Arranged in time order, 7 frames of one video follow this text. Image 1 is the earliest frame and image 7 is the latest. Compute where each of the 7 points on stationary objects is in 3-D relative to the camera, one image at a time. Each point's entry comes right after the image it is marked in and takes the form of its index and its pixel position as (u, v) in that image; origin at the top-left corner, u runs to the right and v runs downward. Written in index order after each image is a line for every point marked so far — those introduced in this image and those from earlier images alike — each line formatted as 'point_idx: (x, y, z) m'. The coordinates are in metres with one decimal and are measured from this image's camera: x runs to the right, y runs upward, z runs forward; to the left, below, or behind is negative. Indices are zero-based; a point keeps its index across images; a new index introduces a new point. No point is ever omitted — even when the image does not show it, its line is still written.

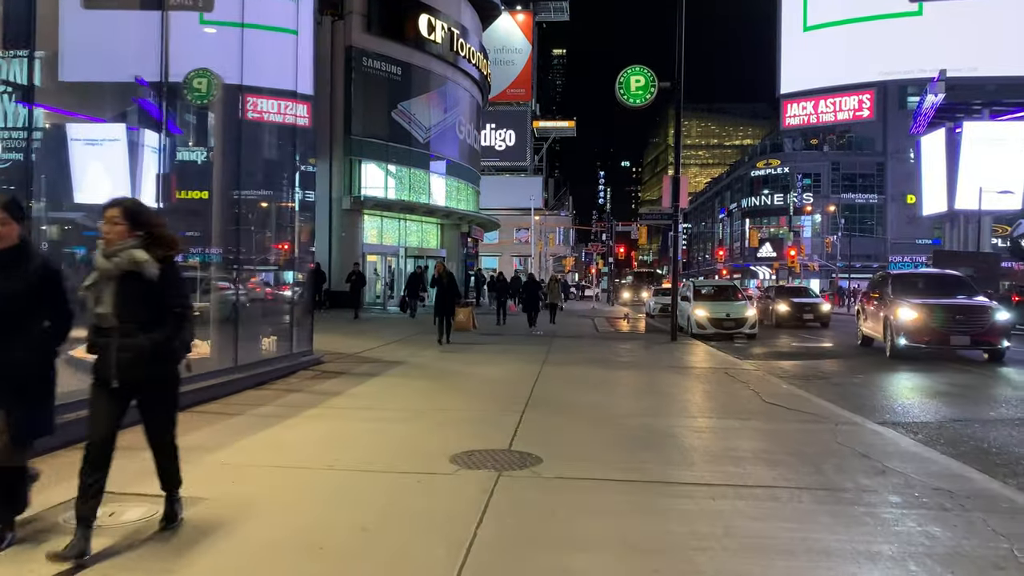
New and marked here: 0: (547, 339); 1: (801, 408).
0: (+0.9, -1.5, +18.0) m
1: (+3.8, -1.6, +8.3) m
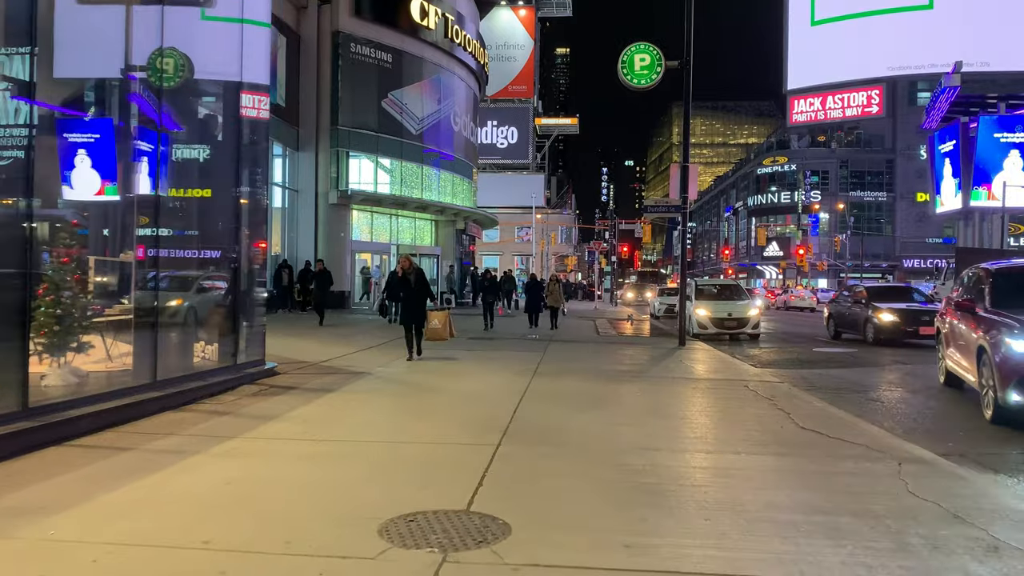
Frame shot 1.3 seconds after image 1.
0: (+0.7, -1.5, +16.3) m
1: (+3.6, -1.6, +6.6) m
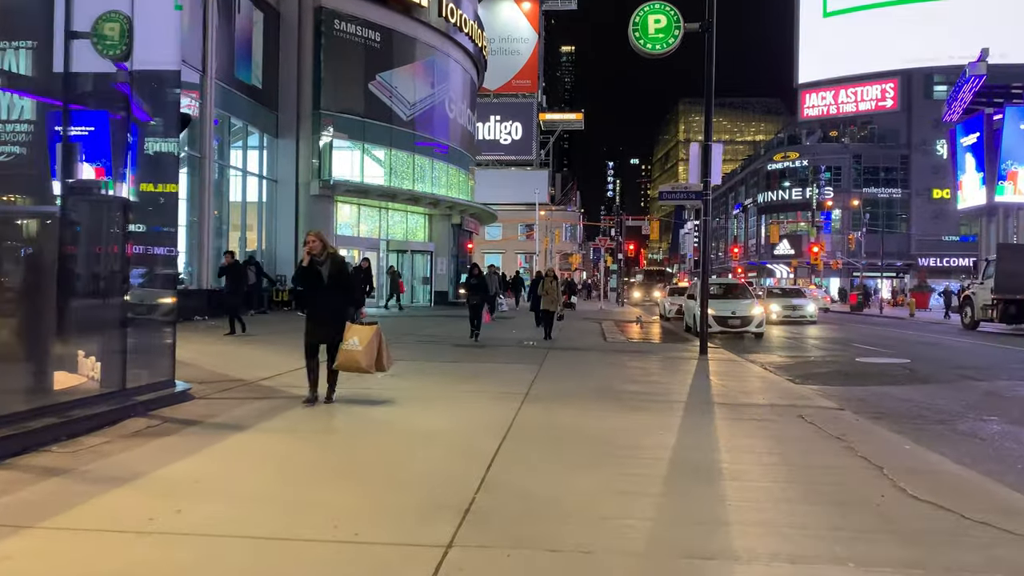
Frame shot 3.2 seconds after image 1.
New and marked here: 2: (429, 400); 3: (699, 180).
0: (+0.6, -1.4, +14.0) m
1: (+3.3, -1.6, +4.2) m
2: (-1.1, -1.5, +8.1) m
3: (+4.5, +2.6, +14.8) m
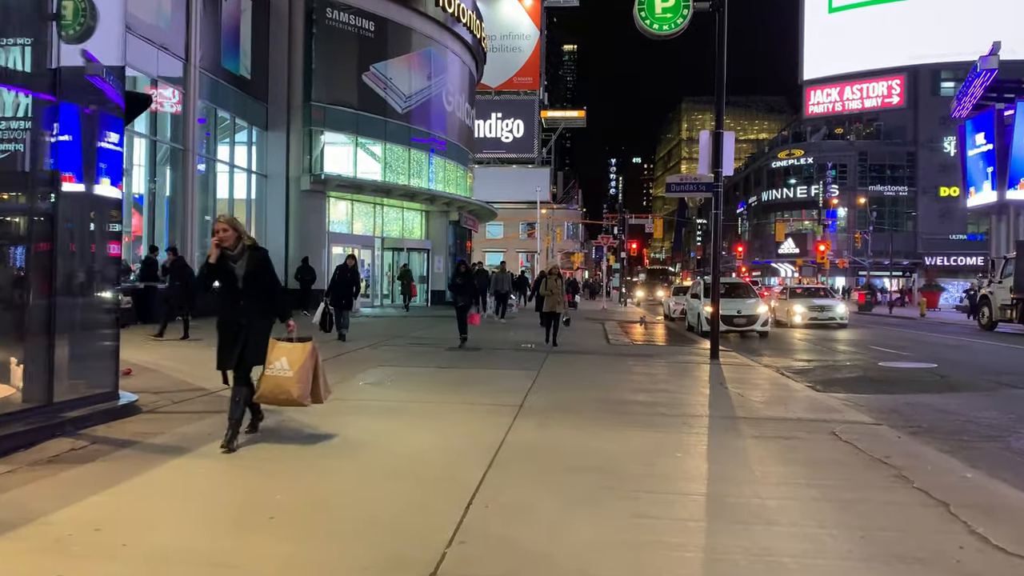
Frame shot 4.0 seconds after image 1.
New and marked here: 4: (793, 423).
0: (+0.5, -1.4, +13.0) m
1: (+3.2, -1.6, +3.2) m
2: (-1.2, -1.5, +7.1) m
3: (+4.4, +2.6, +13.8) m
4: (+3.3, -1.6, +7.4) m
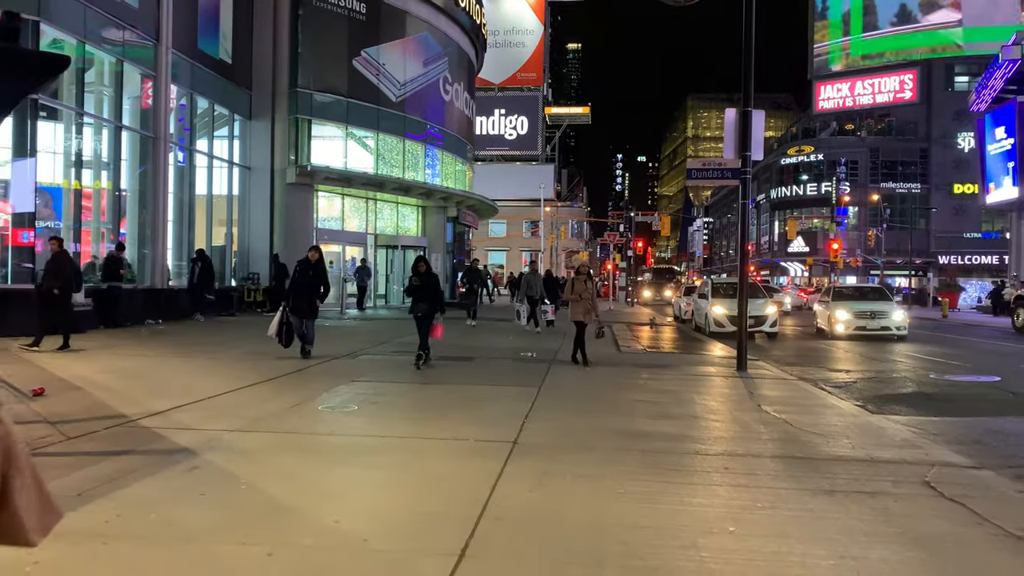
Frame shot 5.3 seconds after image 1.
0: (+0.5, -1.4, +11.3) m
1: (+3.1, -1.6, +1.5) m
2: (-1.3, -1.5, +5.4) m
3: (+4.3, +2.6, +12.1) m
4: (+3.2, -1.6, +5.7) m
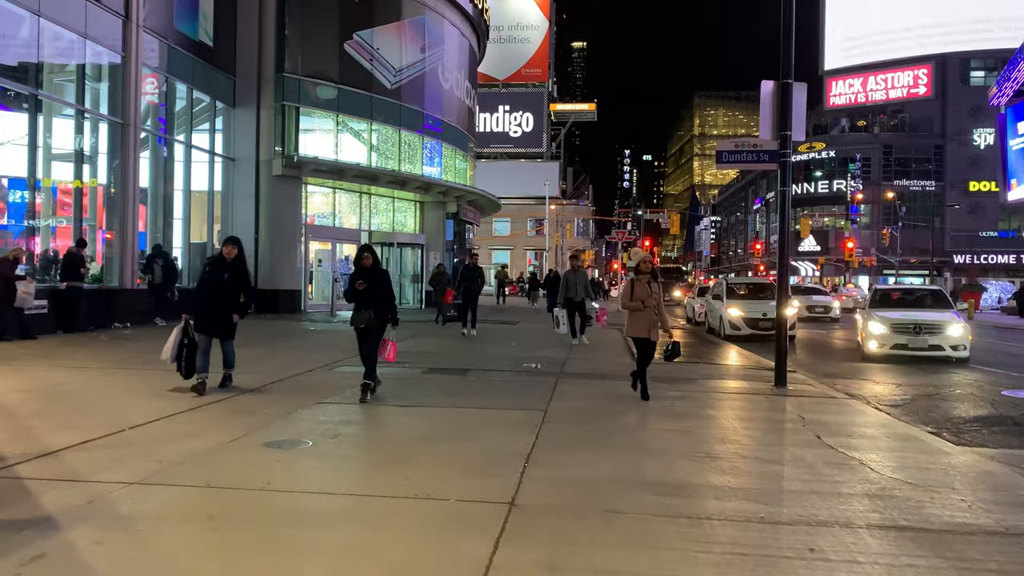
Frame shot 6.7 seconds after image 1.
0: (+0.5, -1.5, +9.7) m
1: (+3.0, -1.7, -0.1) m
2: (-1.3, -1.5, +3.8) m
3: (+4.4, +2.5, +10.4) m
4: (+3.2, -1.7, +4.0) m
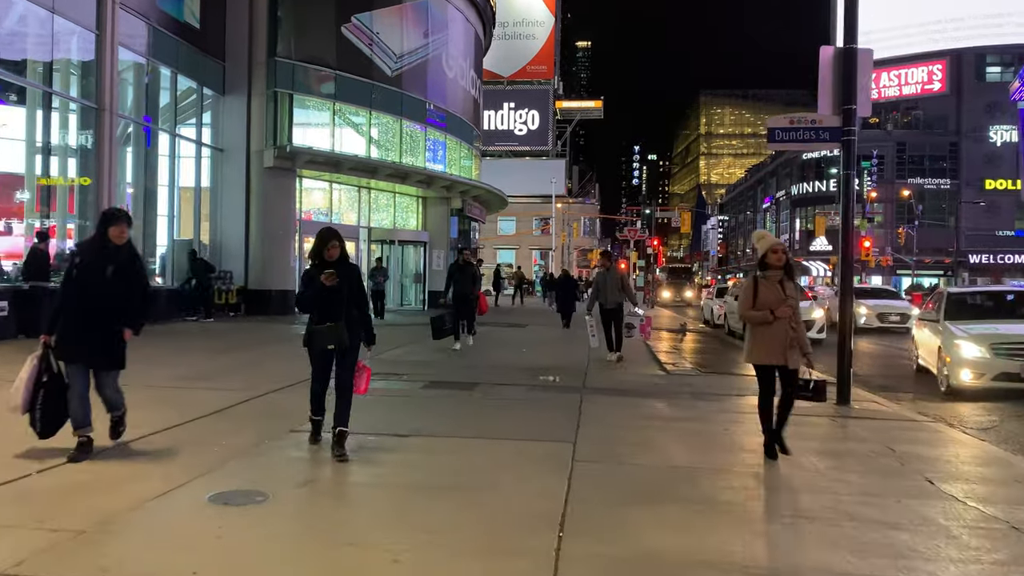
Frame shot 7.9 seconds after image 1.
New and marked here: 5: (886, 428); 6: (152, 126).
0: (+0.7, -1.5, +8.2) m
1: (+3.2, -1.7, -1.6) m
2: (-1.1, -1.5, +2.3) m
3: (+4.6, +2.5, +8.9) m
4: (+3.4, -1.7, +2.5) m
5: (+4.6, -1.7, +7.6) m
6: (-9.9, +4.5, +16.8) m
